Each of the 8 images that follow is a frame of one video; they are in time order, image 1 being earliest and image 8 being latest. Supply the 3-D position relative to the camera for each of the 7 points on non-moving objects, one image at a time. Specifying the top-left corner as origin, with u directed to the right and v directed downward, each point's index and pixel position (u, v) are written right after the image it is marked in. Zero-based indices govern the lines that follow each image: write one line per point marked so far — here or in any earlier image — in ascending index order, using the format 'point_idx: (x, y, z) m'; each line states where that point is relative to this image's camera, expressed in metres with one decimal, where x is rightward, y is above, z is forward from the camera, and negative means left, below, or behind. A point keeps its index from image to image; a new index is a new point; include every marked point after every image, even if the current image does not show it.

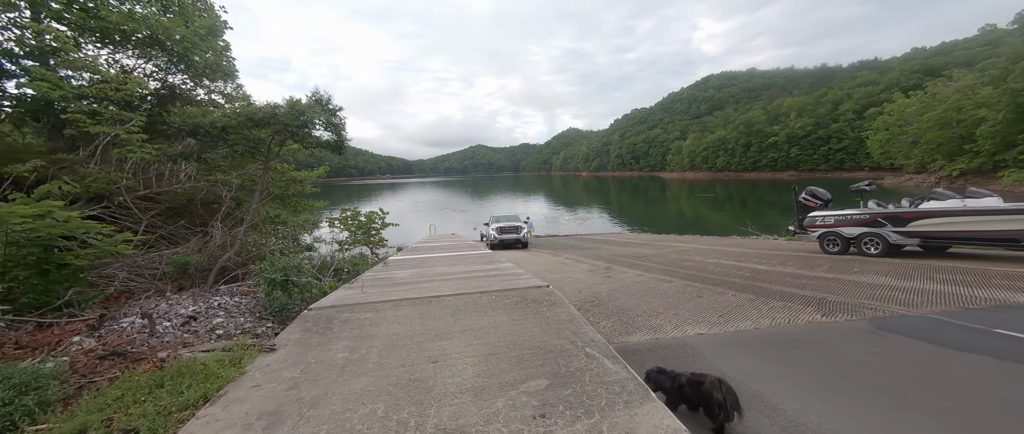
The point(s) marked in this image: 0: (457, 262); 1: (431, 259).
0: (-1.2, -0.9, +6.2) m
1: (-2.0, -0.9, +7.0) m
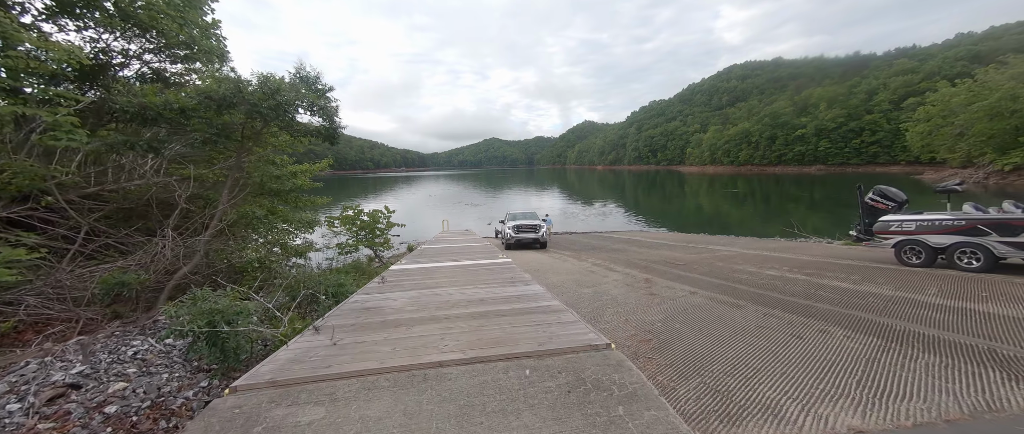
0: (-0.8, -1.0, +5.0) m
1: (-1.6, -1.0, +5.9) m
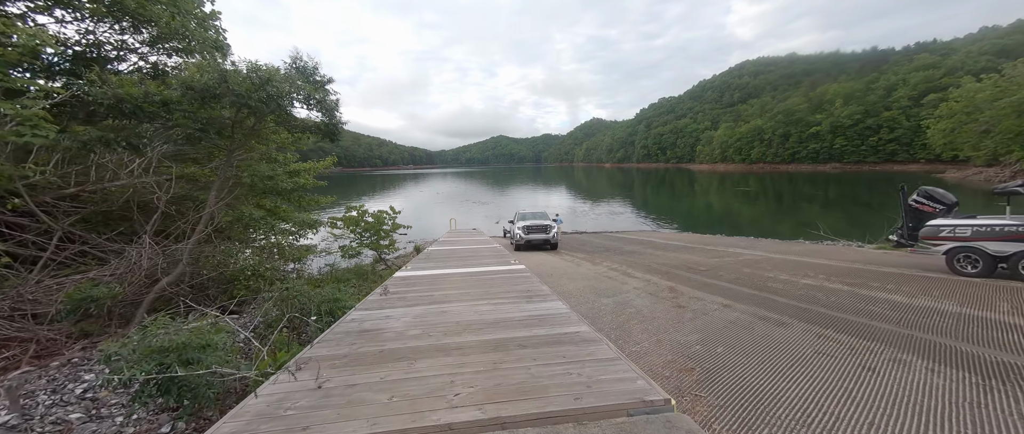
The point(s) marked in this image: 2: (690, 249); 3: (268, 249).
0: (-0.6, -1.0, +4.5) m
1: (-1.3, -1.1, +5.4) m
2: (+7.3, -1.4, +13.3) m
3: (-4.7, -0.6, +6.2) m
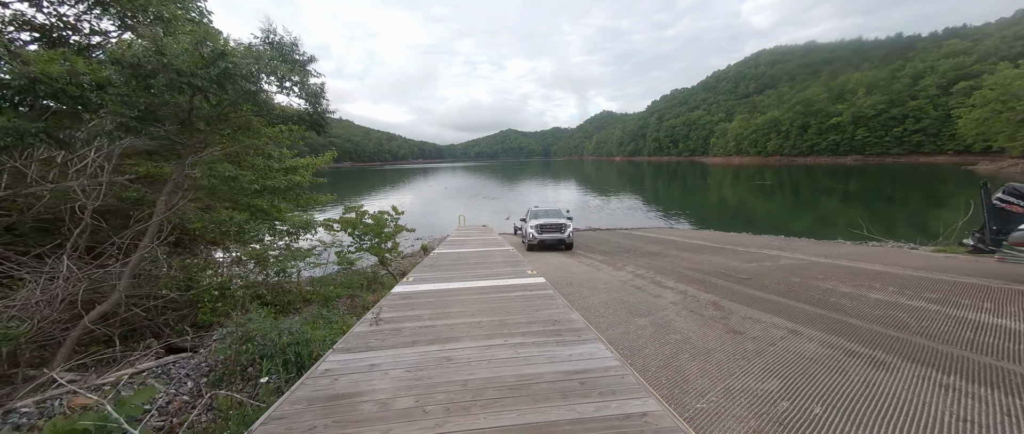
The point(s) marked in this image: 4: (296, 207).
0: (-0.3, -1.1, +3.6) m
1: (-1.1, -1.1, +4.5) m
2: (+7.8, -1.3, +12.2) m
3: (-4.4, -0.7, +5.4) m
4: (-6.4, +0.3, +9.5) m
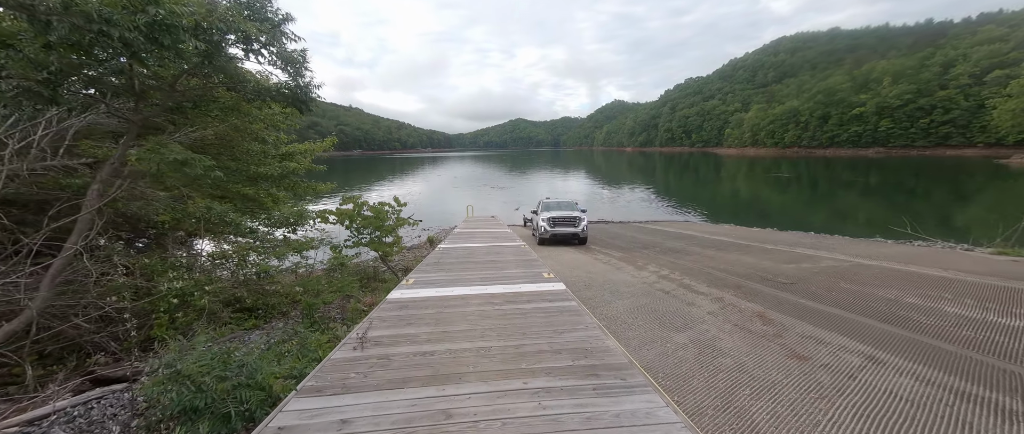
0: (-0.2, -1.1, +2.9) m
1: (-0.9, -1.1, +3.8) m
2: (+8.2, -1.1, +11.3) m
3: (-4.2, -0.6, +4.8) m
4: (-6.1, +0.6, +8.9) m
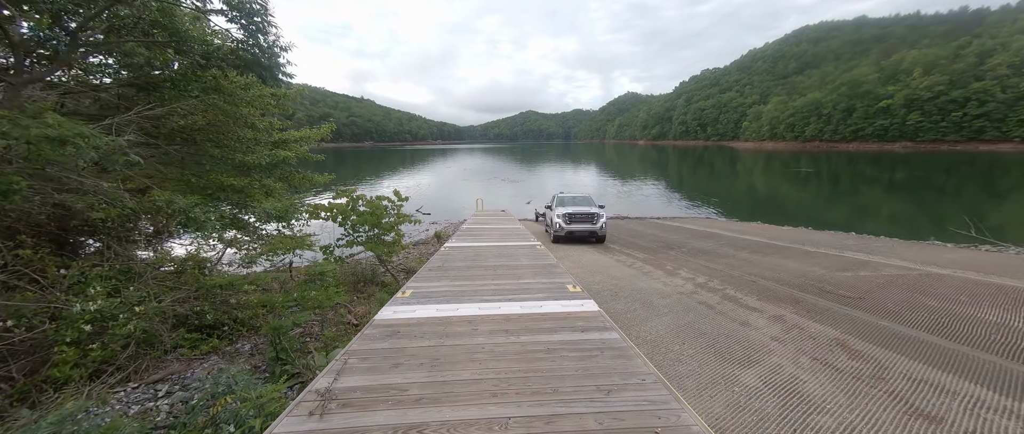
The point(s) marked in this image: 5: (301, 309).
0: (0.0, -1.2, +1.9) m
1: (-0.7, -1.1, +2.9) m
2: (+8.6, -1.1, +10.1) m
3: (-4.0, -0.6, +4.0) m
4: (-5.7, +0.7, +8.1) m
5: (-2.9, -1.2, +4.3) m
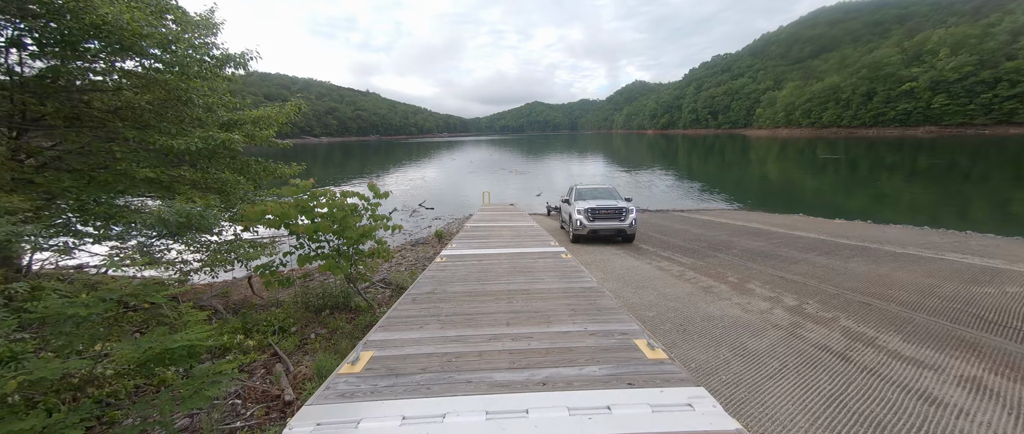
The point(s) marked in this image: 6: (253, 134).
0: (+0.2, -1.3, +0.1) m
1: (-0.5, -1.2, +1.1) m
2: (+9.0, -0.9, +8.1) m
3: (-3.8, -0.7, +2.2) m
4: (-5.4, +0.7, +6.4) m
5: (-2.6, -1.4, +2.6) m
6: (-5.7, +1.8, +7.0) m
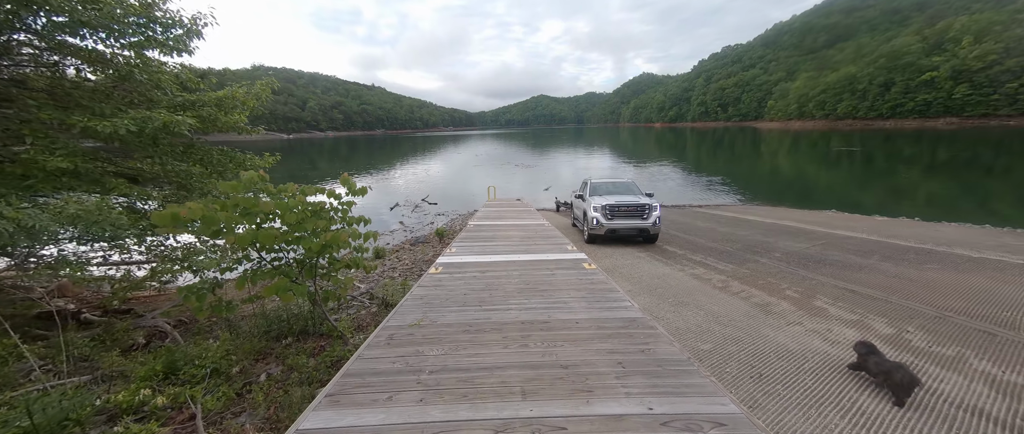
0: (+0.3, -1.4, -1.0) m
1: (-0.4, -1.3, 0.0) m
2: (+9.2, -0.9, +6.8) m
3: (-3.7, -0.8, +1.1) m
4: (-5.2, +0.7, +5.3) m
5: (-2.5, -1.4, +1.5) m
6: (-5.5, +1.8, +6.0) m
